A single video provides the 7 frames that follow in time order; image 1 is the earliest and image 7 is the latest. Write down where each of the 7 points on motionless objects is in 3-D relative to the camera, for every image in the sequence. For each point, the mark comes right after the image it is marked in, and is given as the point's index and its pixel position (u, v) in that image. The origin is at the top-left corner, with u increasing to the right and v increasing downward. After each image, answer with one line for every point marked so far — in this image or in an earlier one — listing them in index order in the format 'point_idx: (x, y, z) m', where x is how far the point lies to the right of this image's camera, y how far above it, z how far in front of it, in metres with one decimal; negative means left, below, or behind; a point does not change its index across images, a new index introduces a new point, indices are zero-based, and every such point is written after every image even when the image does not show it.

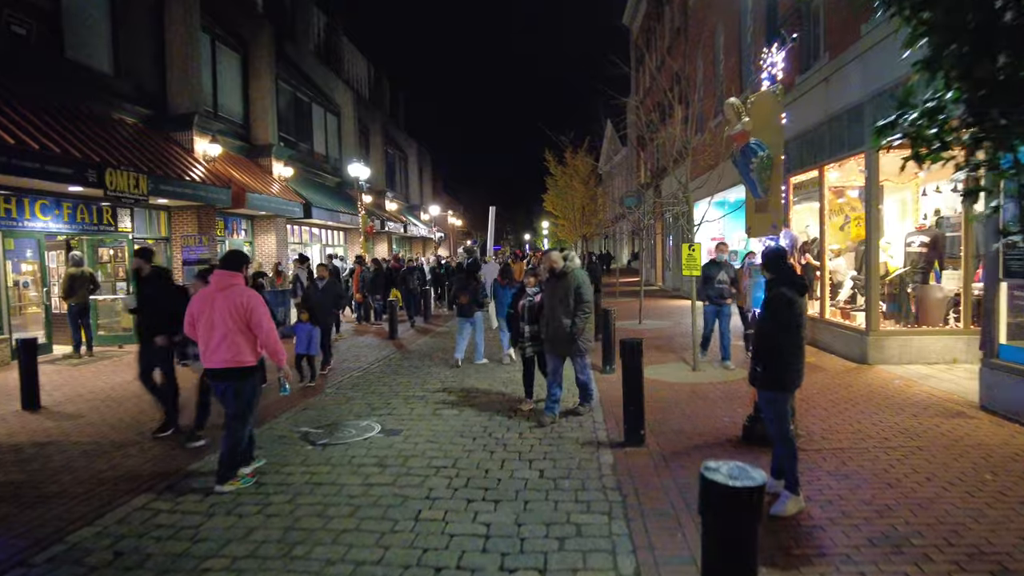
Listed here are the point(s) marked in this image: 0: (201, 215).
0: (-8.0, +1.9, +17.0) m
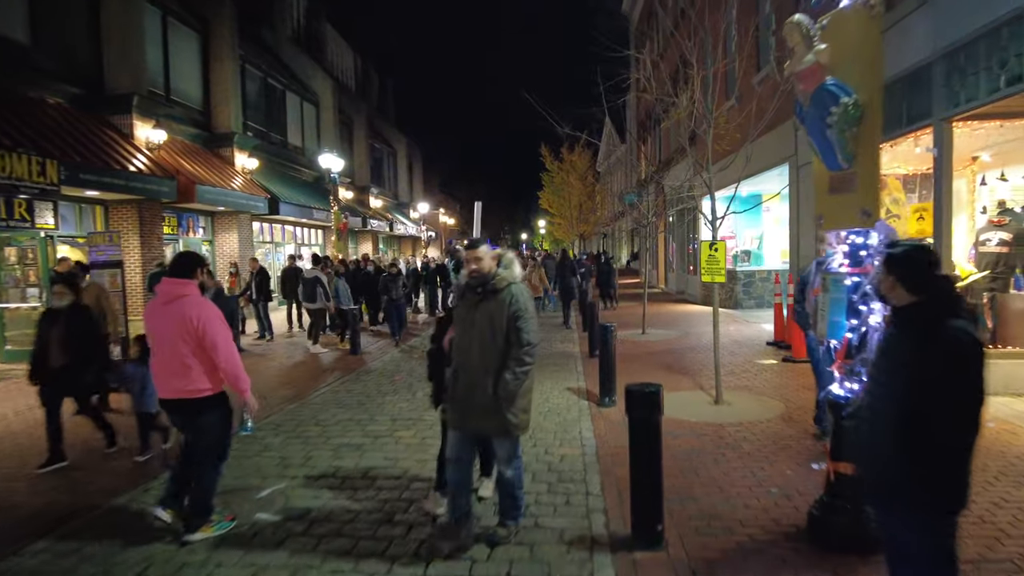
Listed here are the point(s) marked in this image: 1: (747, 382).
0: (-8.3, +1.7, +14.9) m
1: (+3.2, -1.3, +8.9) m
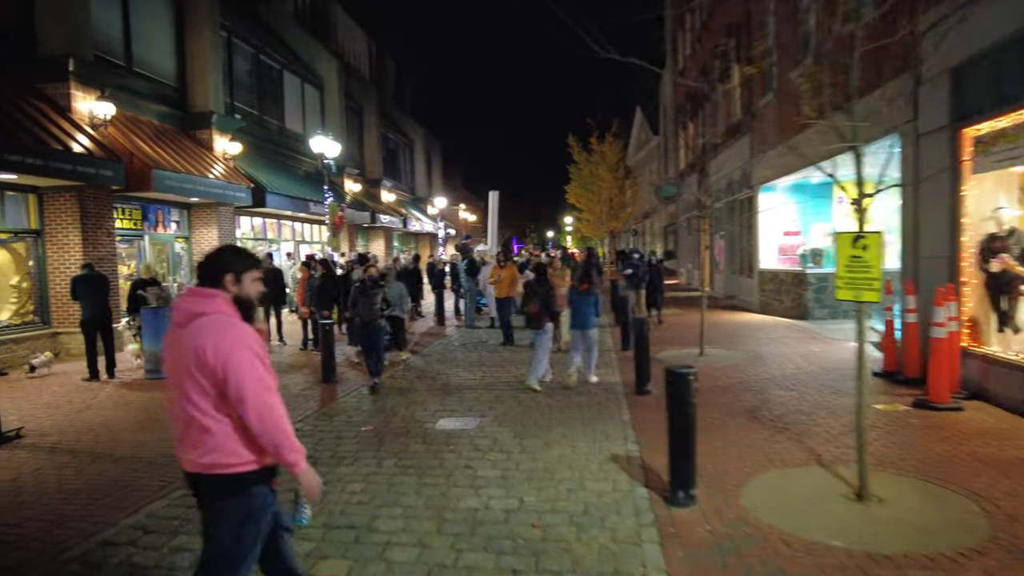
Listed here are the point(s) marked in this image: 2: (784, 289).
0: (-7.9, +1.6, +12.3) m
1: (+3.3, -1.4, +5.8) m
2: (+6.7, 0.0, +16.2) m
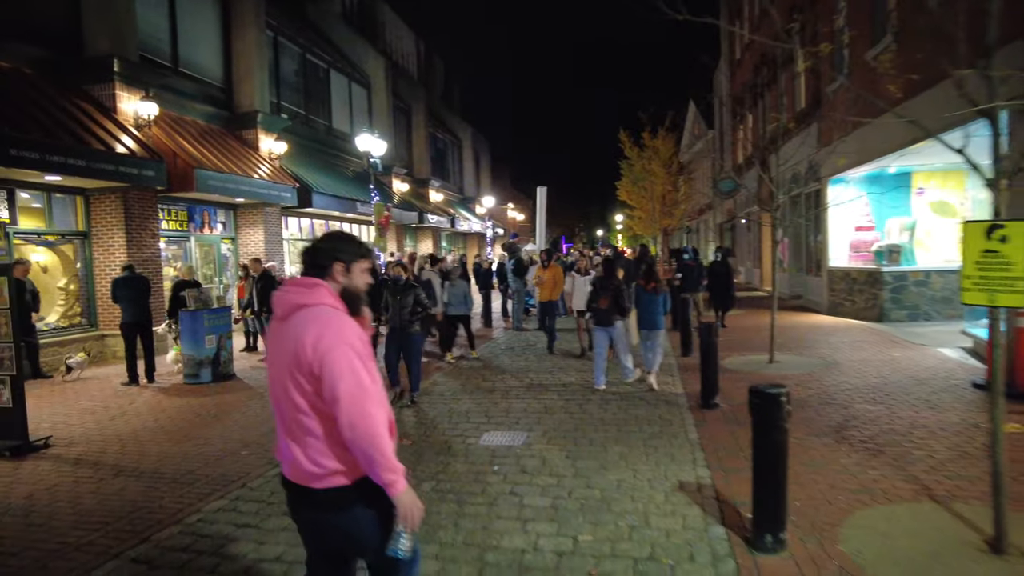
0: (-7.0, +1.6, +12.2) m
1: (+3.7, -1.4, +4.9) m
2: (+7.8, 0.0, +15.0) m
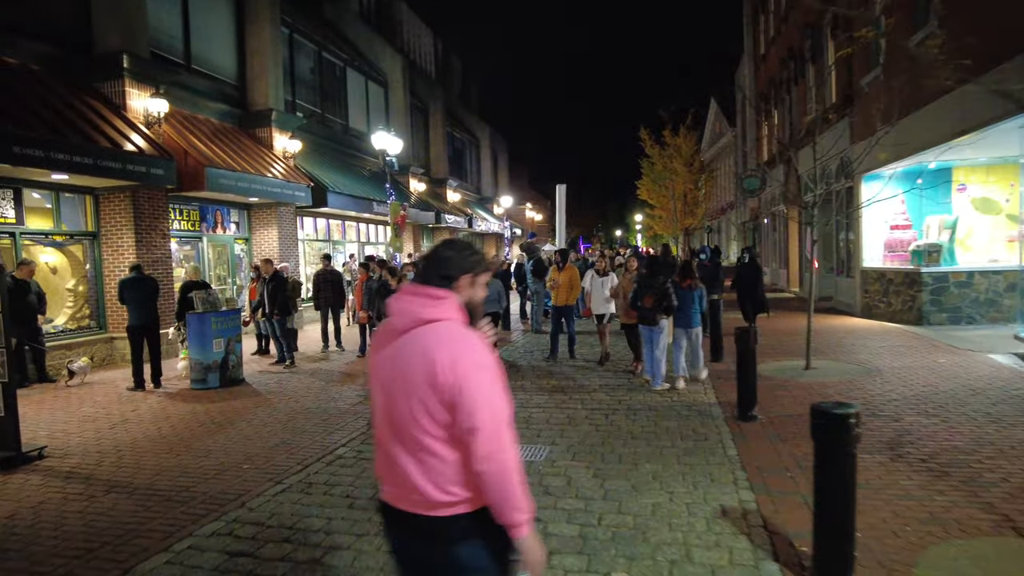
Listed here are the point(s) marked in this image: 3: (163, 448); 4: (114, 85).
0: (-6.7, +1.6, +11.9) m
1: (+3.9, -1.5, +4.3) m
2: (+8.2, 0.0, +14.3) m
3: (-3.5, -1.6, +6.6) m
4: (-7.1, +3.6, +11.7) m
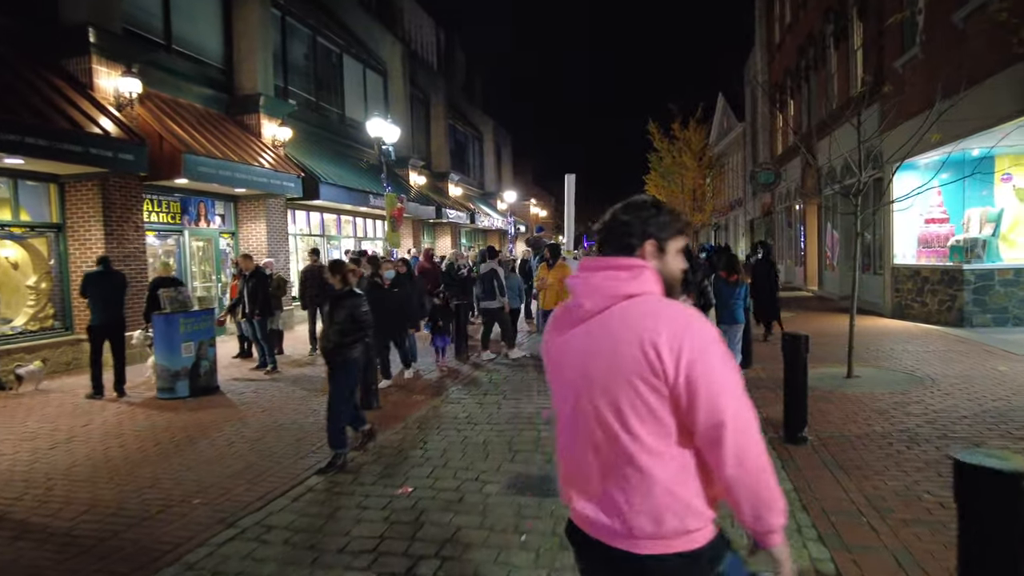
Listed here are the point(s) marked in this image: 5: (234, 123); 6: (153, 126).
0: (-6.6, +1.6, +10.8) m
1: (+3.9, -1.5, +3.2) m
2: (+8.3, 0.0, +13.2) m
3: (-3.5, -1.6, +5.6) m
4: (-7.0, +3.7, +10.7) m
5: (-6.3, +3.7, +14.8) m
6: (-6.2, +2.8, +11.5) m
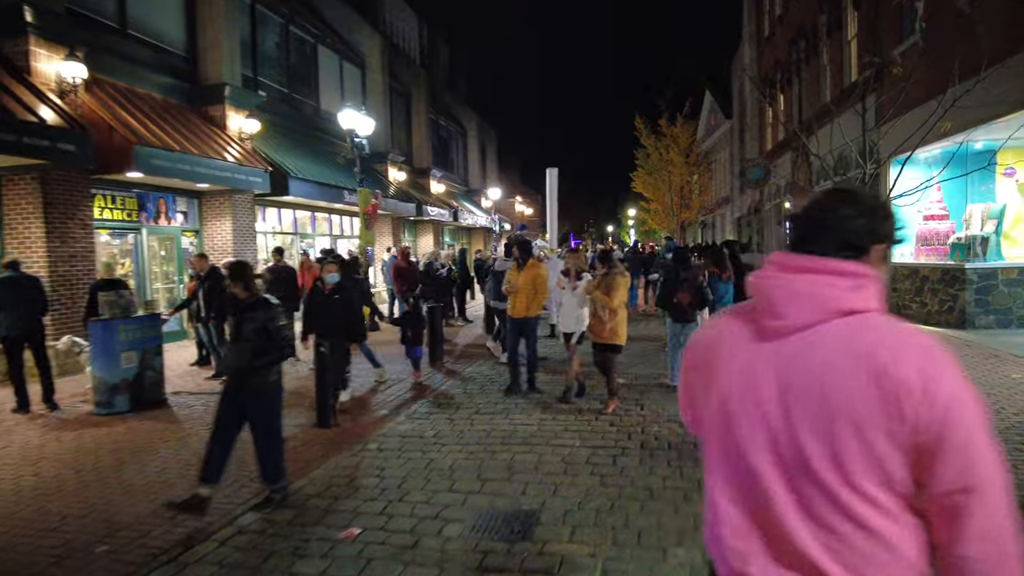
0: (-6.9, +1.6, +10.0) m
1: (+3.7, -1.5, +2.5) m
2: (+8.0, 0.0, +12.6) m
3: (-3.7, -1.6, +4.8) m
4: (-7.4, +3.6, +9.8) m
5: (-6.7, +3.7, +14.0) m
6: (-6.6, +2.8, +10.6) m
